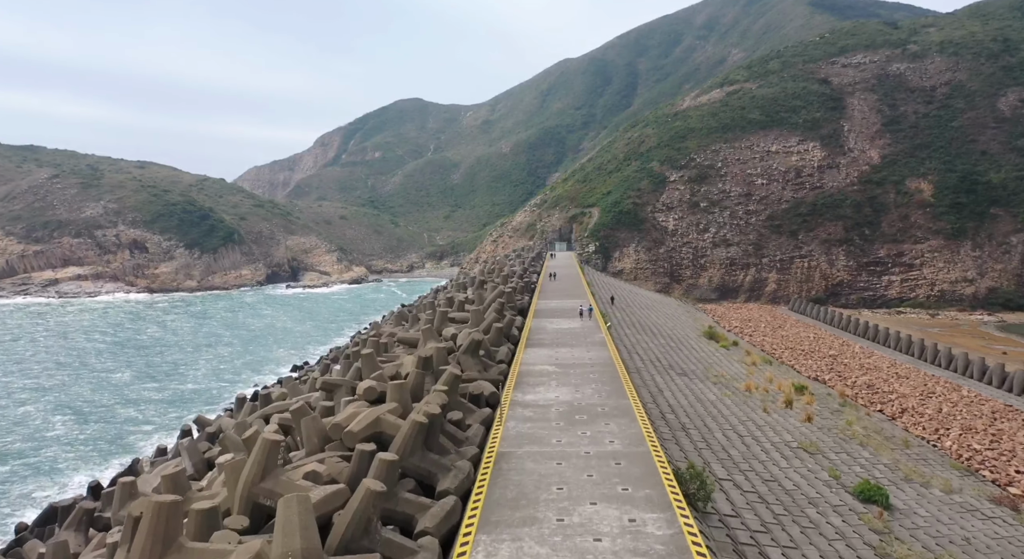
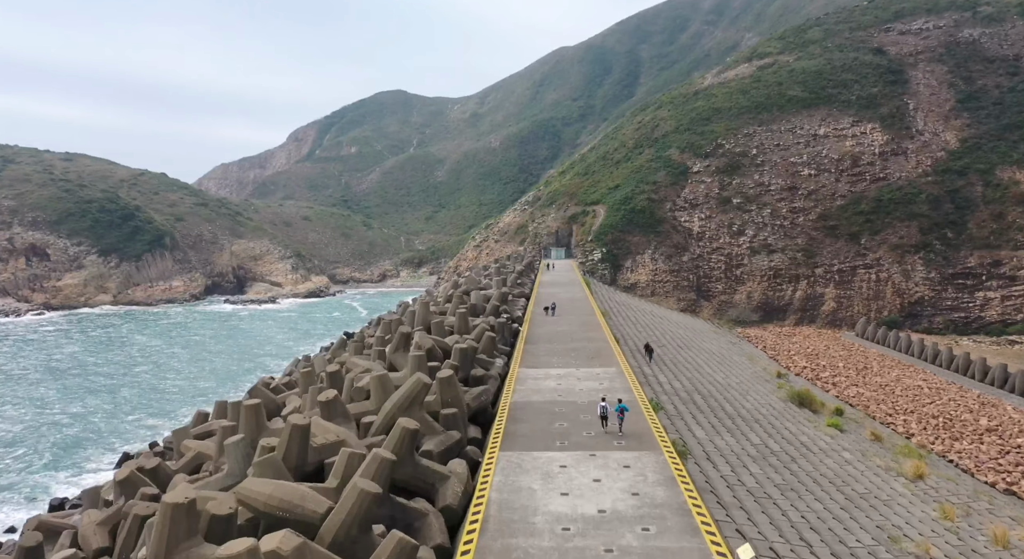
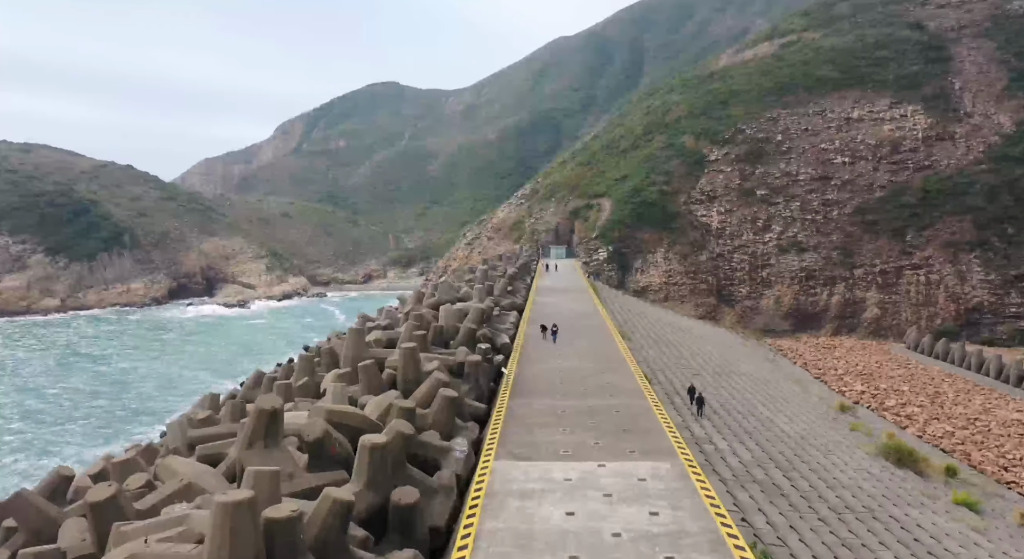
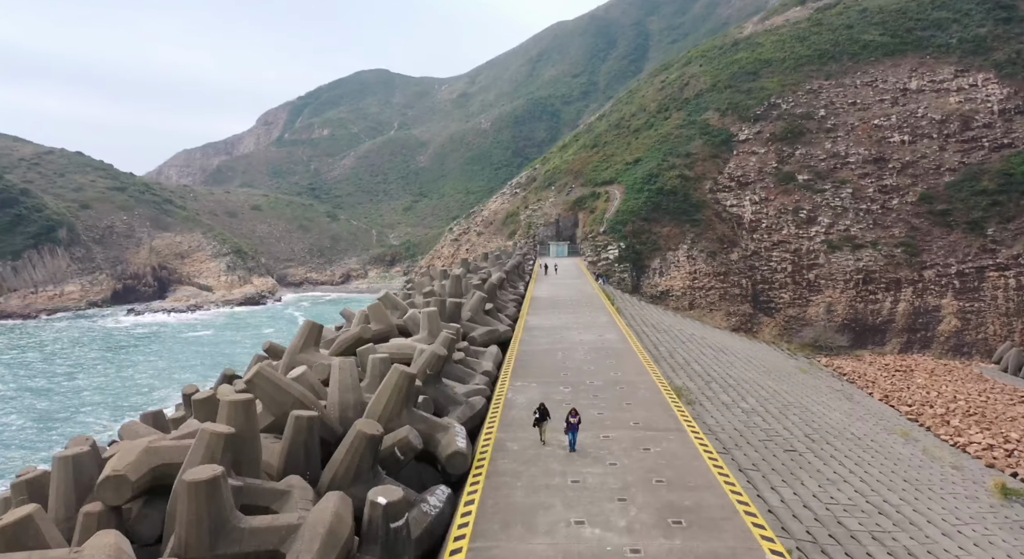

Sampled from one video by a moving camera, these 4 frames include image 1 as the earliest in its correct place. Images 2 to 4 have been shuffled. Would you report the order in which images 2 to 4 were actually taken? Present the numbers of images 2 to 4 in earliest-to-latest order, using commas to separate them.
2, 3, 4
